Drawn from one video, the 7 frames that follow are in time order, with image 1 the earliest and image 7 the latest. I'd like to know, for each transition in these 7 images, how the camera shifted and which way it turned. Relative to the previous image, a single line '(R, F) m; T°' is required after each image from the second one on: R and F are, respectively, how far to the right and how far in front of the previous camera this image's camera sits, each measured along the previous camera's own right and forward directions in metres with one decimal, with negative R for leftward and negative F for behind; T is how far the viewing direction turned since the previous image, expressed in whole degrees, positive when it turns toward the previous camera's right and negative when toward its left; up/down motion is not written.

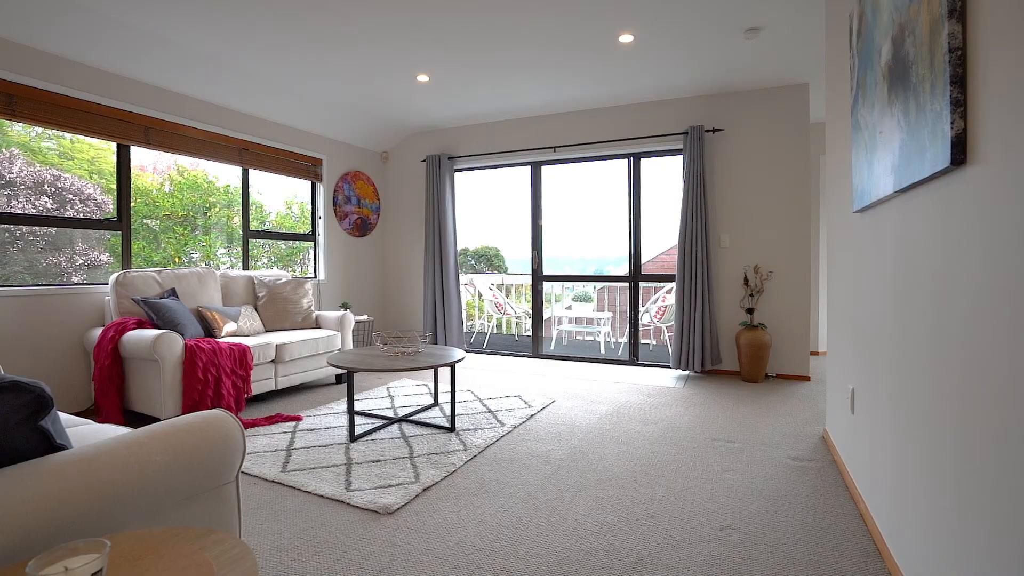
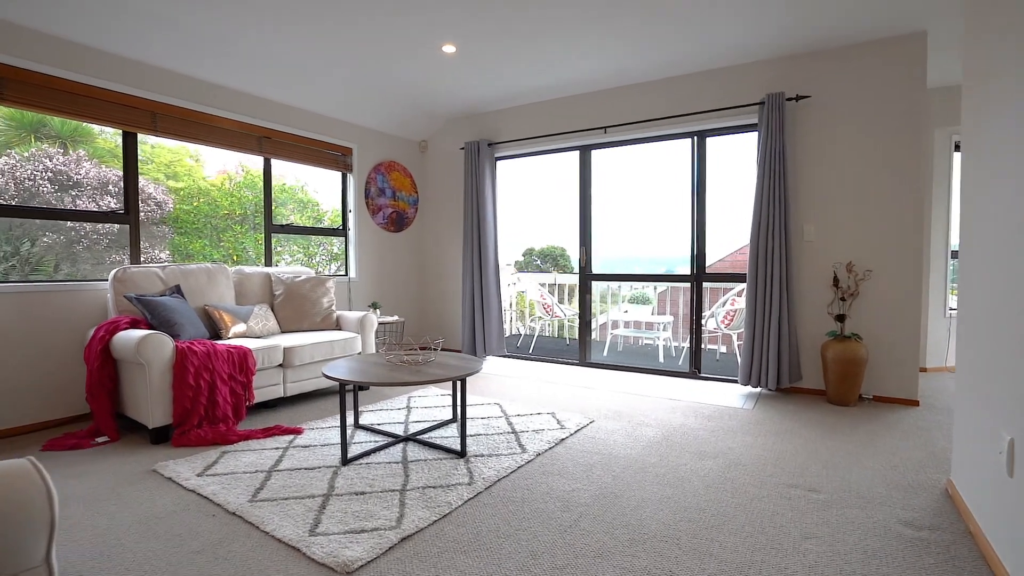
(+0.2, +0.5) m; -7°
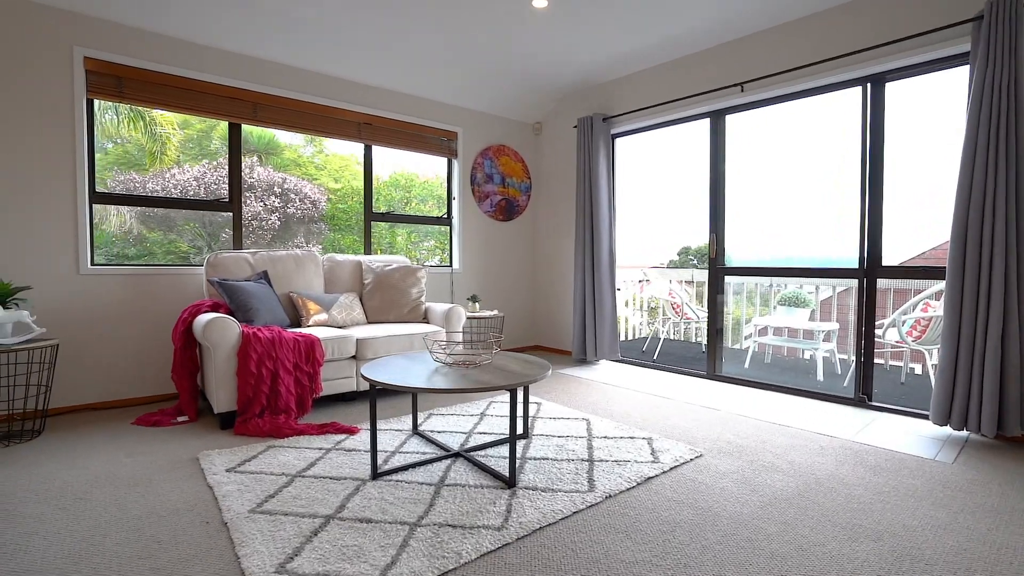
(+0.4, +0.6) m; -17°
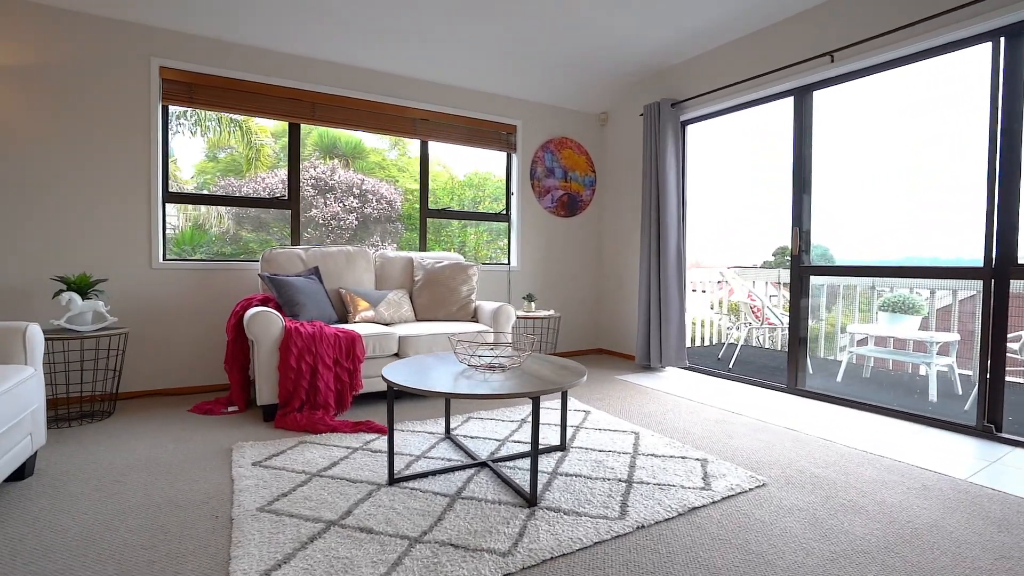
(+0.2, +0.2) m; -9°
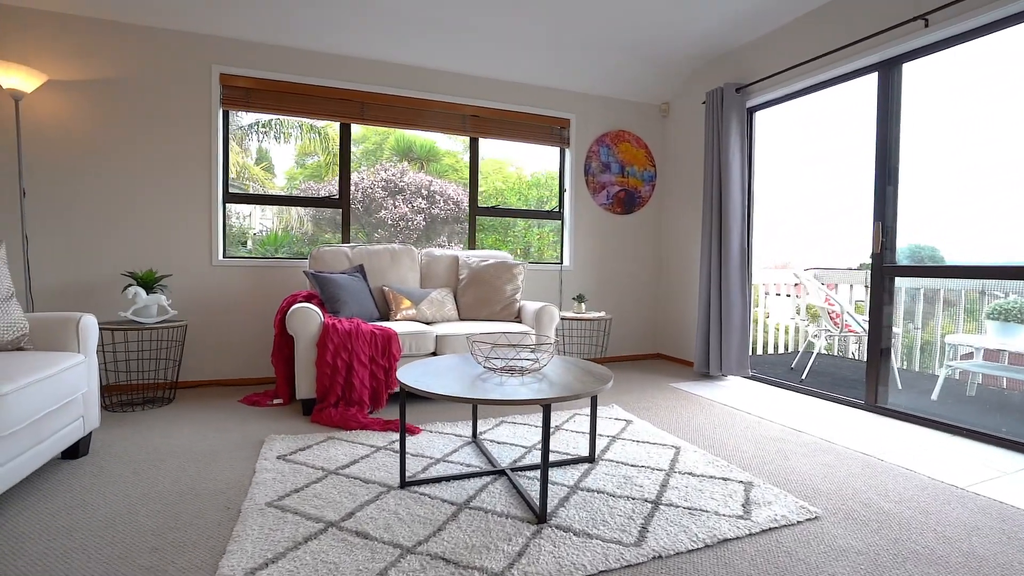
(+0.2, +0.1) m; -9°
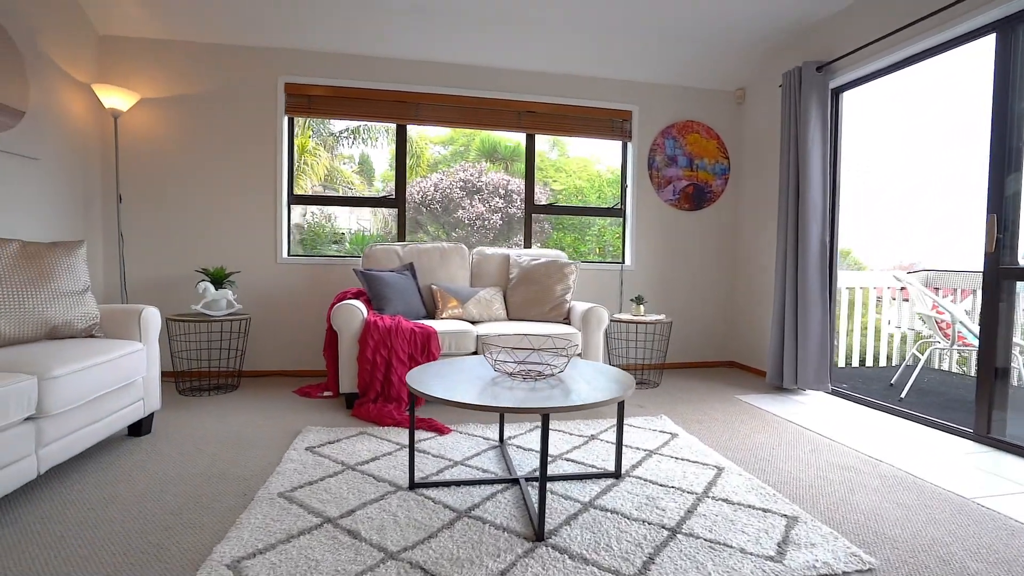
(+0.3, +0.1) m; -10°
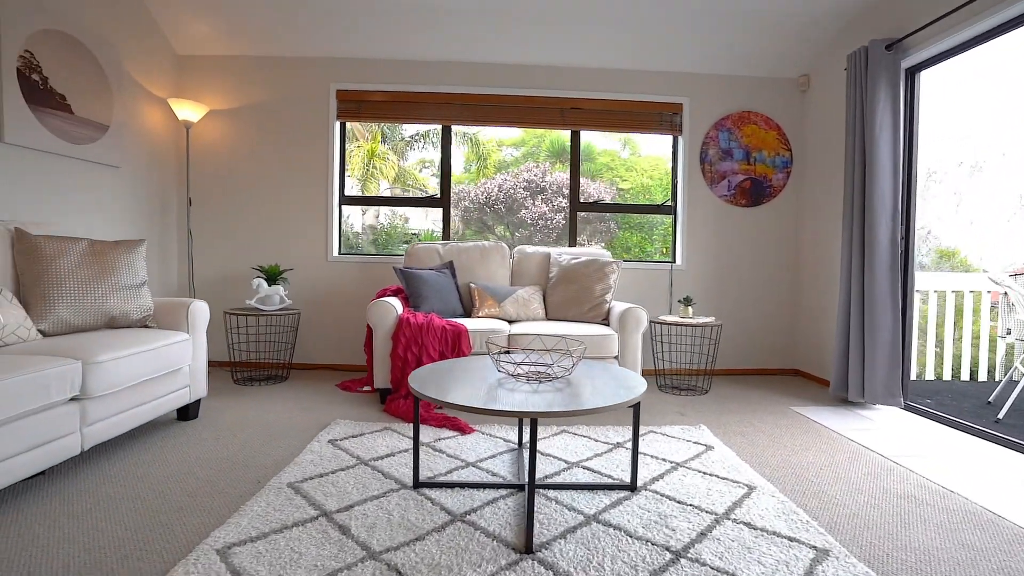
(+0.3, +0.1) m; -9°
